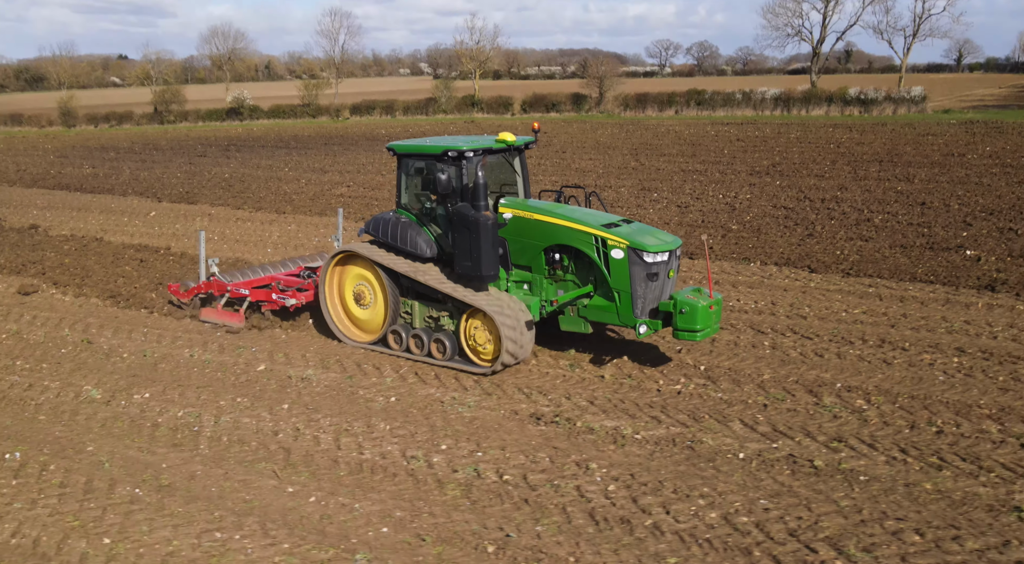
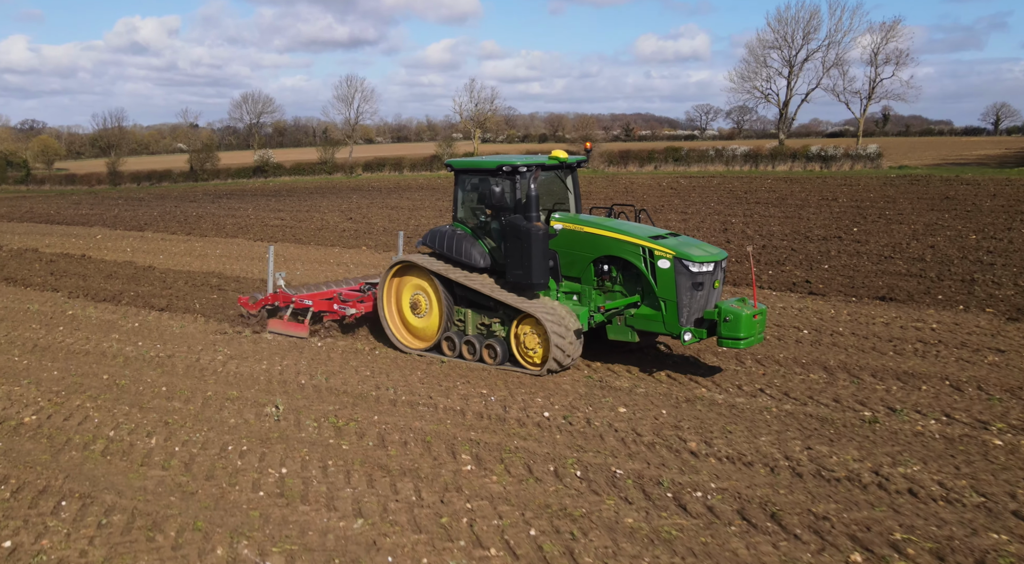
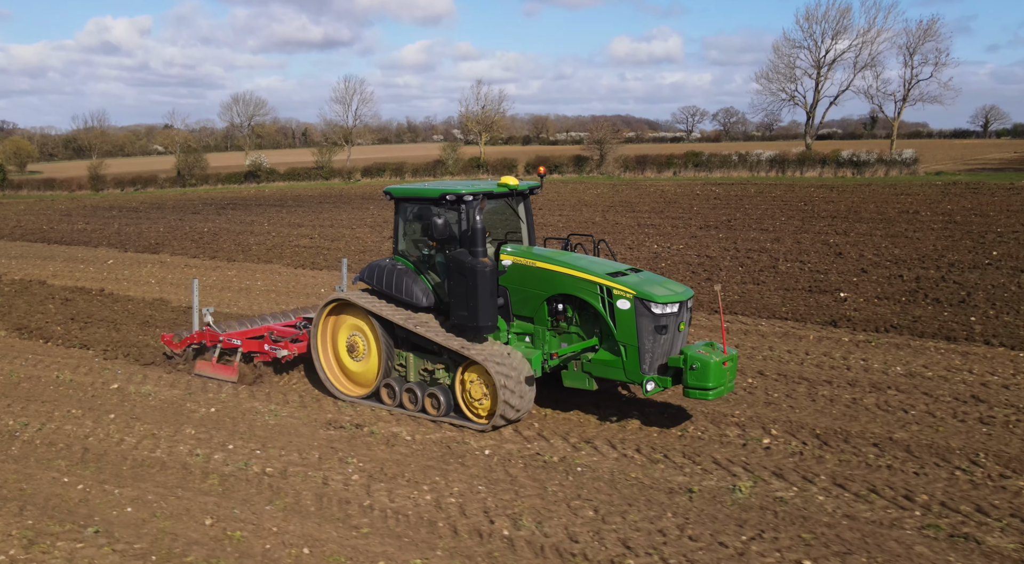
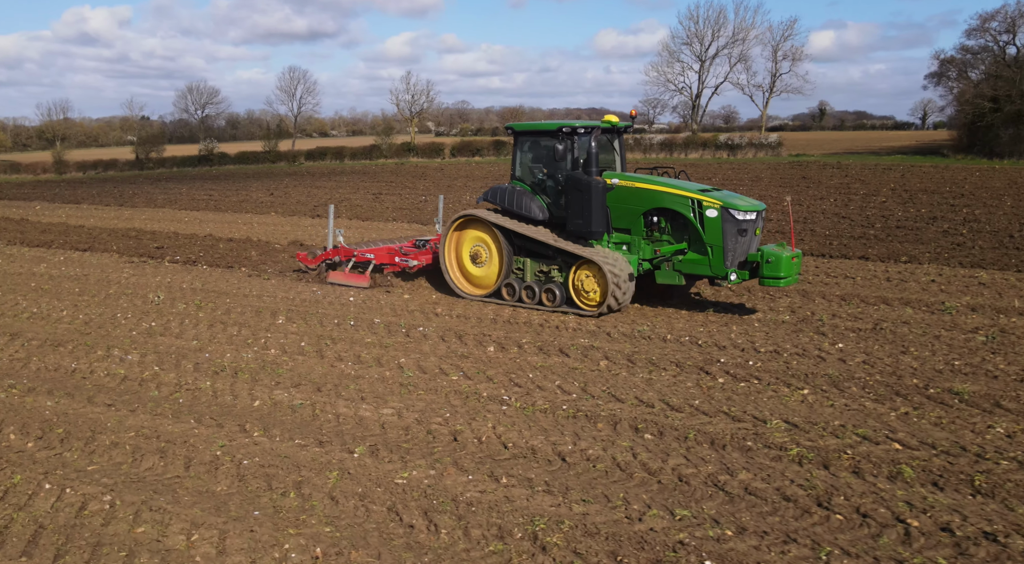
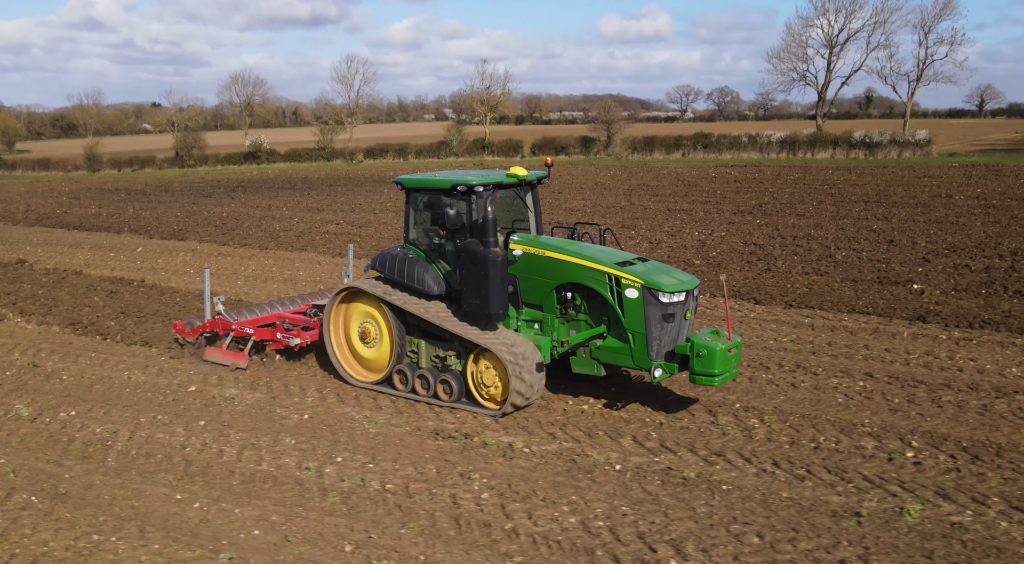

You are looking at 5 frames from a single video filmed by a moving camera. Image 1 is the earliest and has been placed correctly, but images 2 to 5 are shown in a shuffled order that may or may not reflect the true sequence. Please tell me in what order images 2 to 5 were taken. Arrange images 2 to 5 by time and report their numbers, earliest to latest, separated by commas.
5, 3, 2, 4
